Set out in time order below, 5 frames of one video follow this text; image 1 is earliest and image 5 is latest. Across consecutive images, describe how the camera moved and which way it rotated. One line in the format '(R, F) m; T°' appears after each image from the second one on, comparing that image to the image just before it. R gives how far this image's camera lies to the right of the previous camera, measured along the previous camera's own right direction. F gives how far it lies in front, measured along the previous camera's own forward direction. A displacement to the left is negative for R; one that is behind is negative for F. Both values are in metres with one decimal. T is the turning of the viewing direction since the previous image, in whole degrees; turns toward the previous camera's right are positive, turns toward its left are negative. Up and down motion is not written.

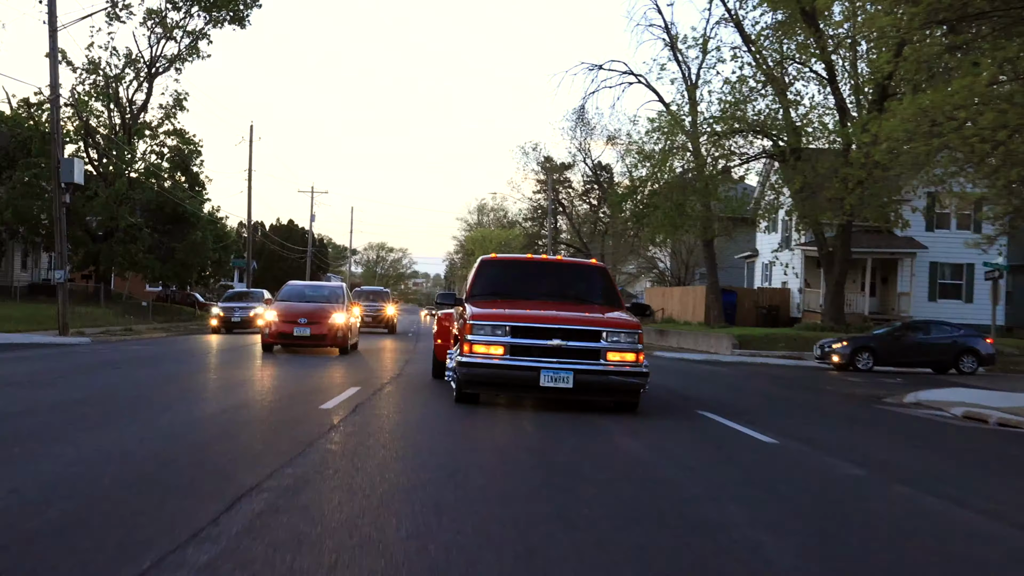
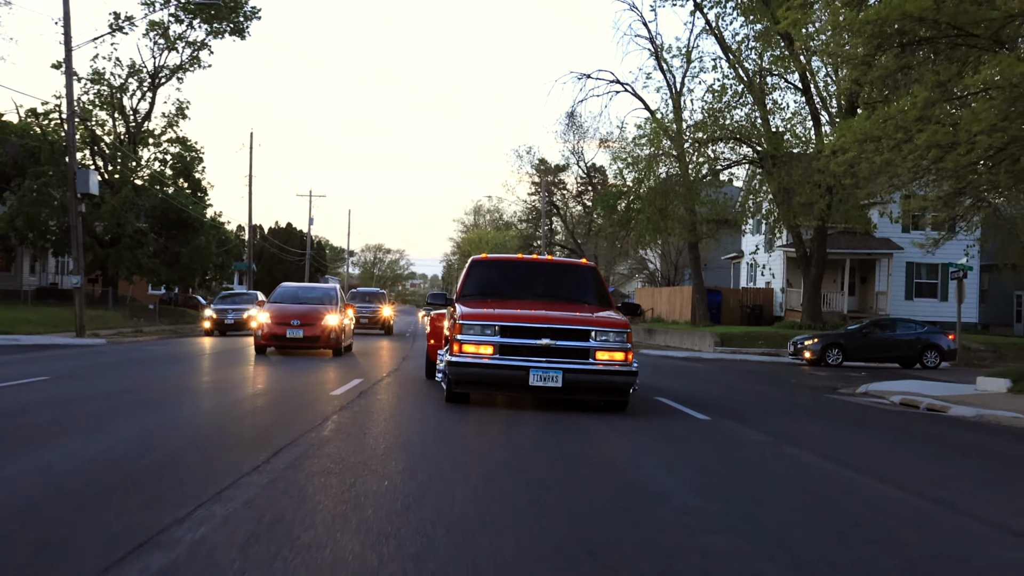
(+0.2, -1.3) m; 0°
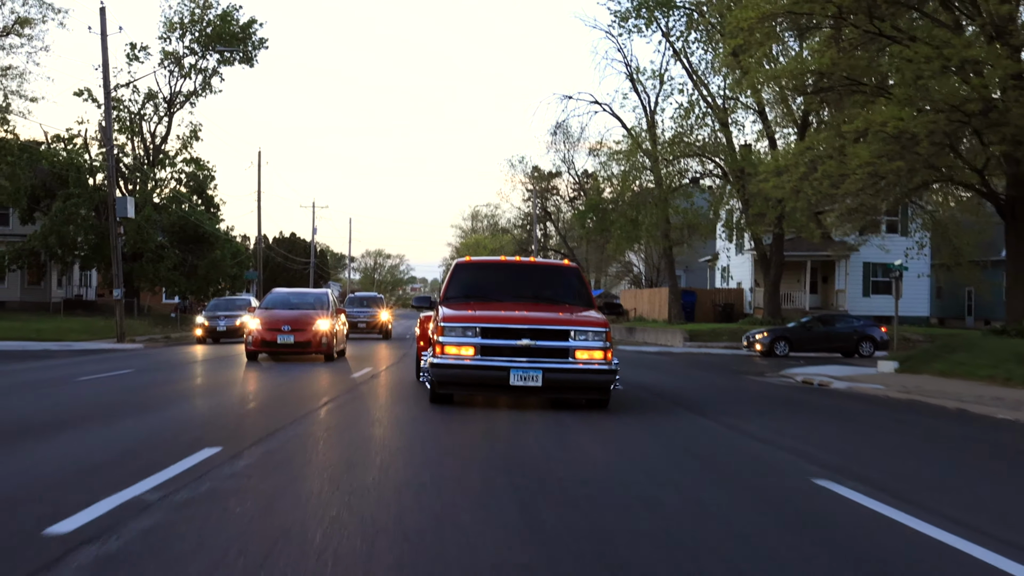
(+0.4, -3.2) m; 0°
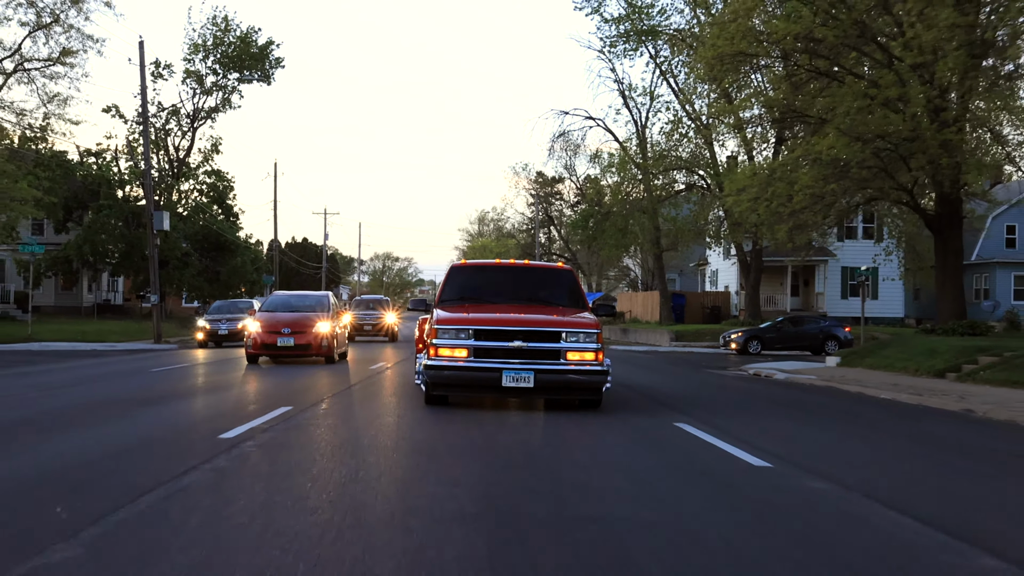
(+0.3, -2.7) m; -1°
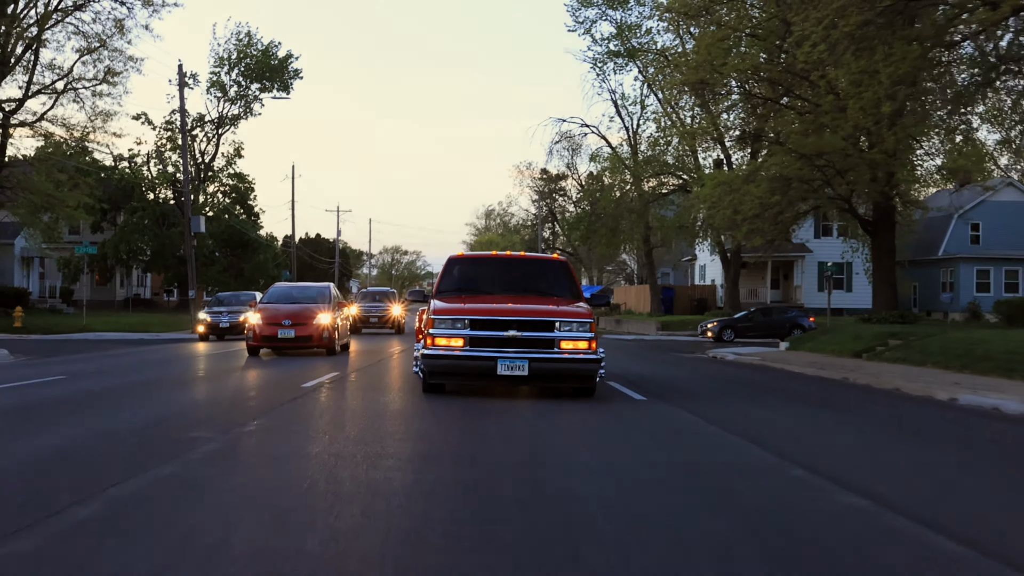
(+0.3, -3.3) m; -1°
